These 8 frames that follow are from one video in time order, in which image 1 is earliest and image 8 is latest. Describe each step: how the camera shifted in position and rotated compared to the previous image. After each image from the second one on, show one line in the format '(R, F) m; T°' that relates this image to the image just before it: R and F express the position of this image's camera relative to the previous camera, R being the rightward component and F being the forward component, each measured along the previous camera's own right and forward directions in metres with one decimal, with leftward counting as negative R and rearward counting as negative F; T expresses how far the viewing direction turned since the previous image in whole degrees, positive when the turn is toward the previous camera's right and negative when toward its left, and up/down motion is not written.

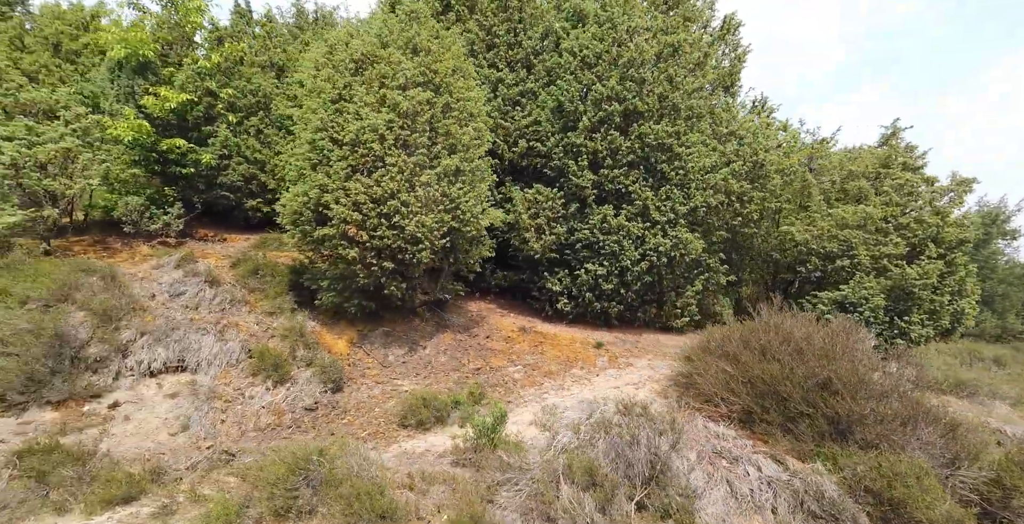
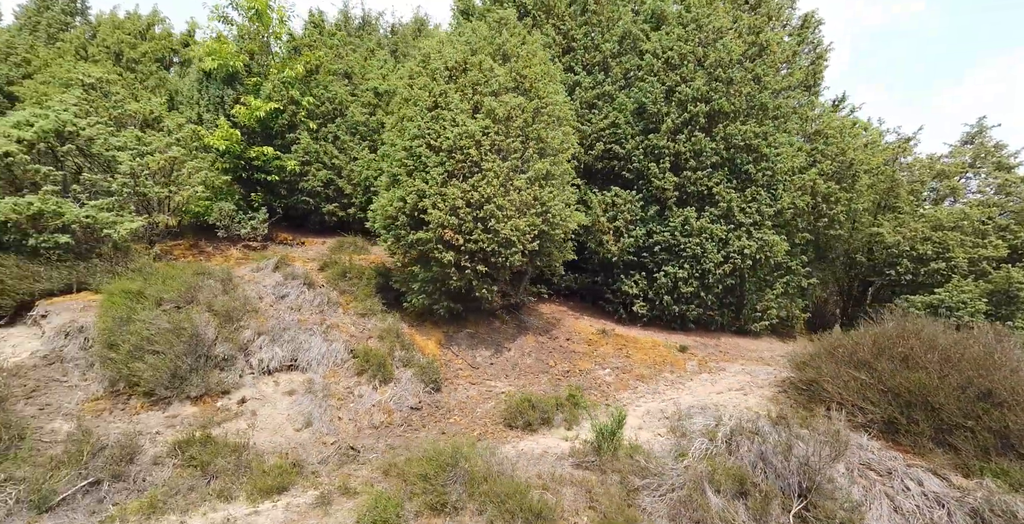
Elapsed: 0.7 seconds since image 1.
(-0.7, -0.1) m; -4°
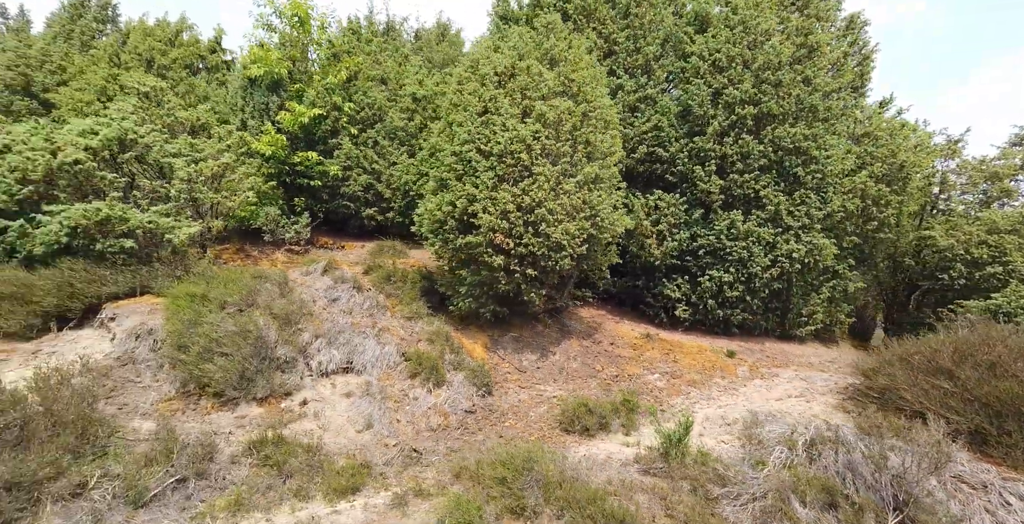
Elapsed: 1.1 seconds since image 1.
(-0.4, 0.0) m; -2°
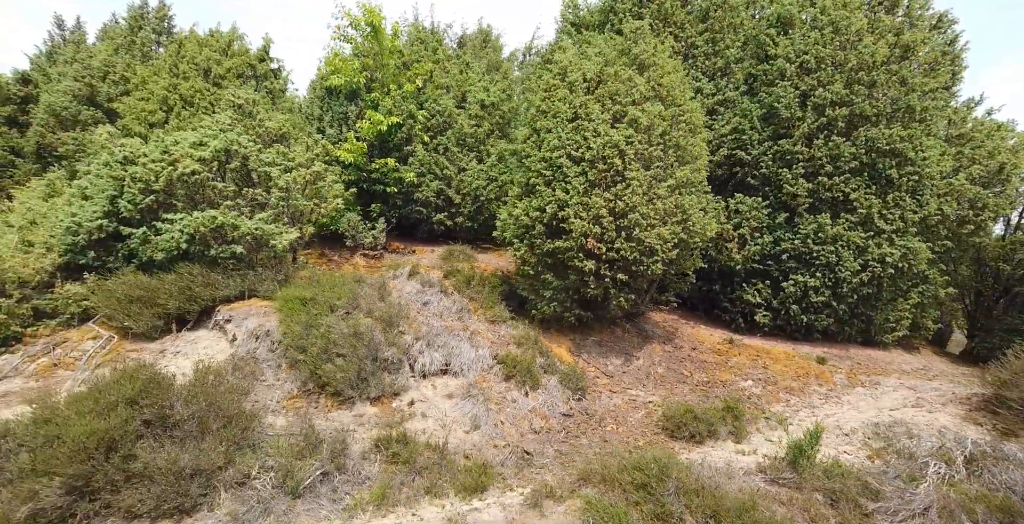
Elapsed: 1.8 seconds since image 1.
(-0.7, -0.1) m; -4°
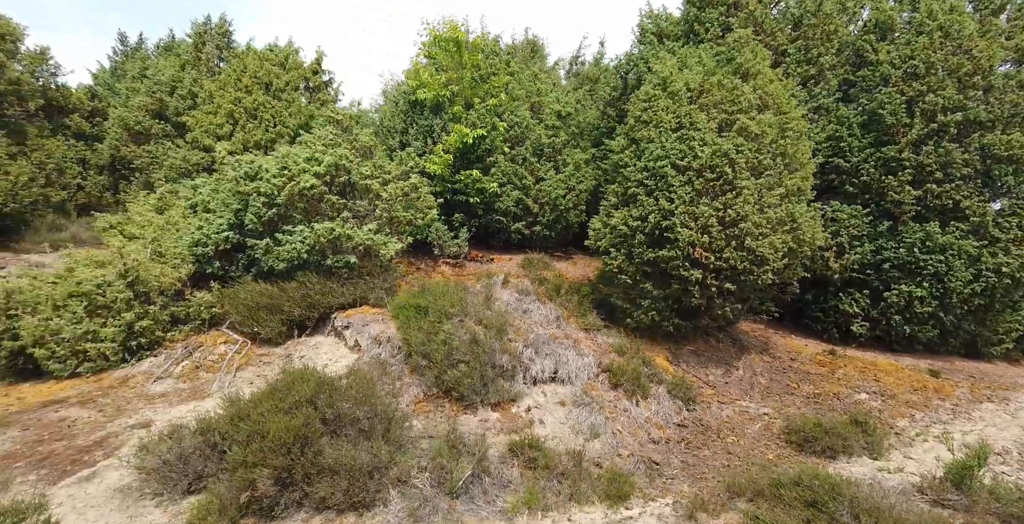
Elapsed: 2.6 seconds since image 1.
(-0.8, -0.2) m; -5°
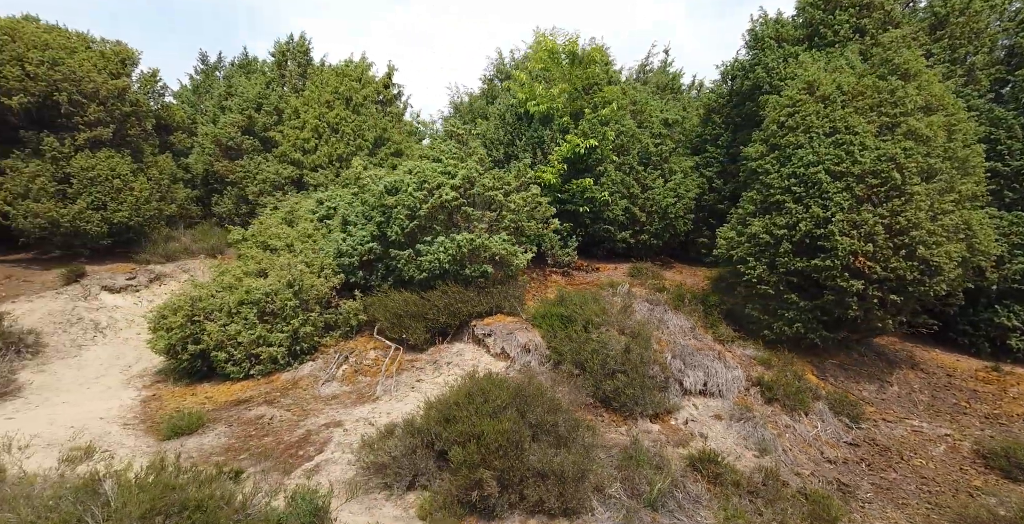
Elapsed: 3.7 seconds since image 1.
(-1.1, -0.1) m; -7°
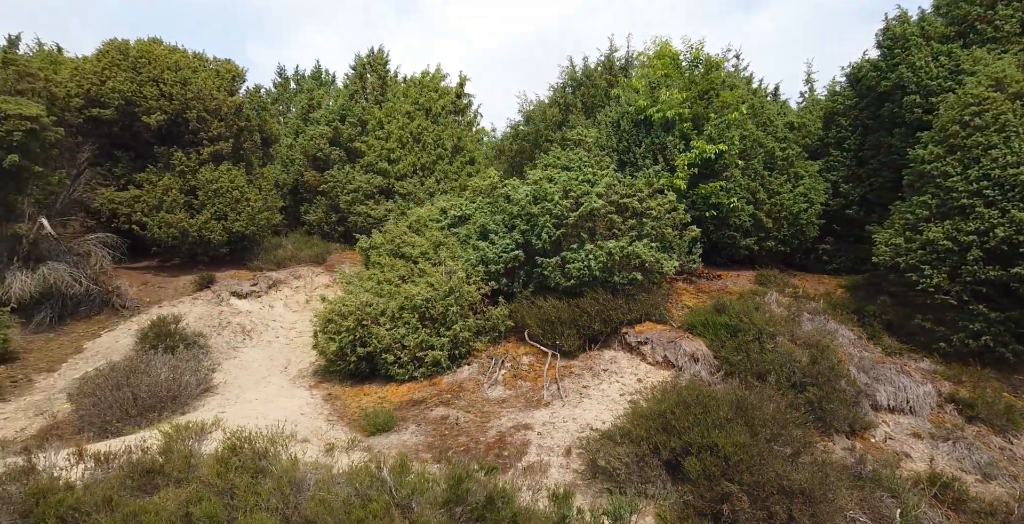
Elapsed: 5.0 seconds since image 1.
(-1.3, -0.2) m; -7°
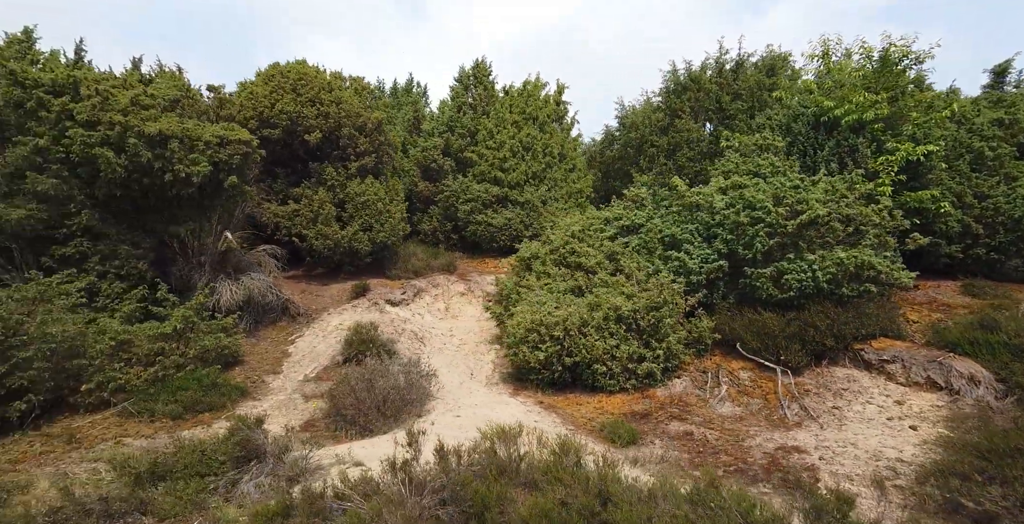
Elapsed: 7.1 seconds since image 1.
(-1.8, 0.0) m; -10°
